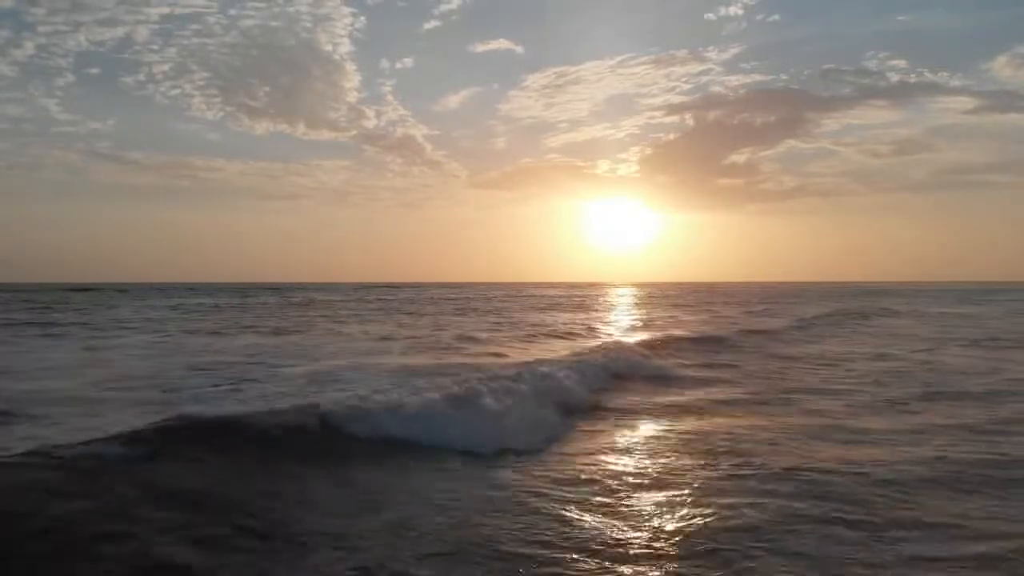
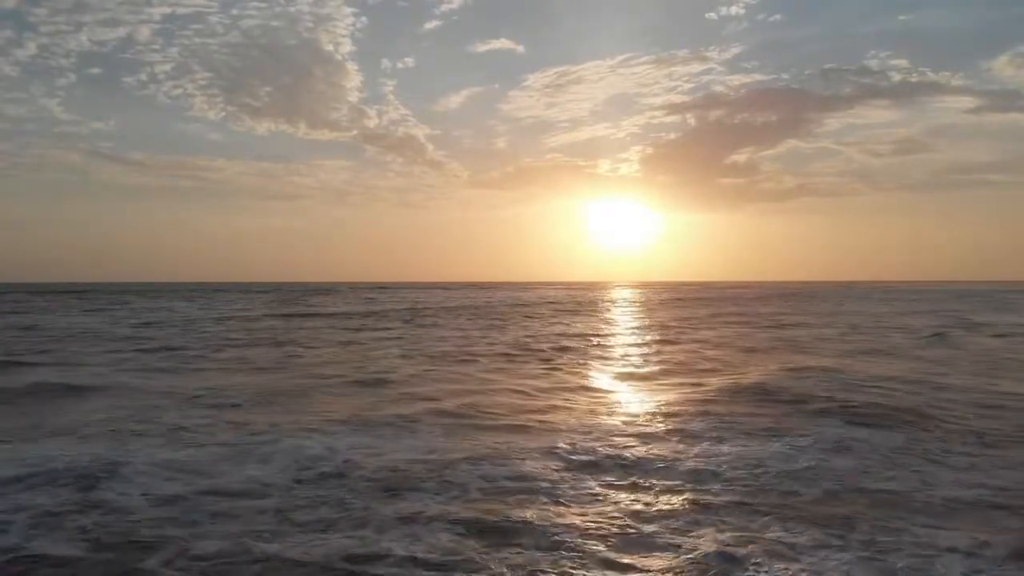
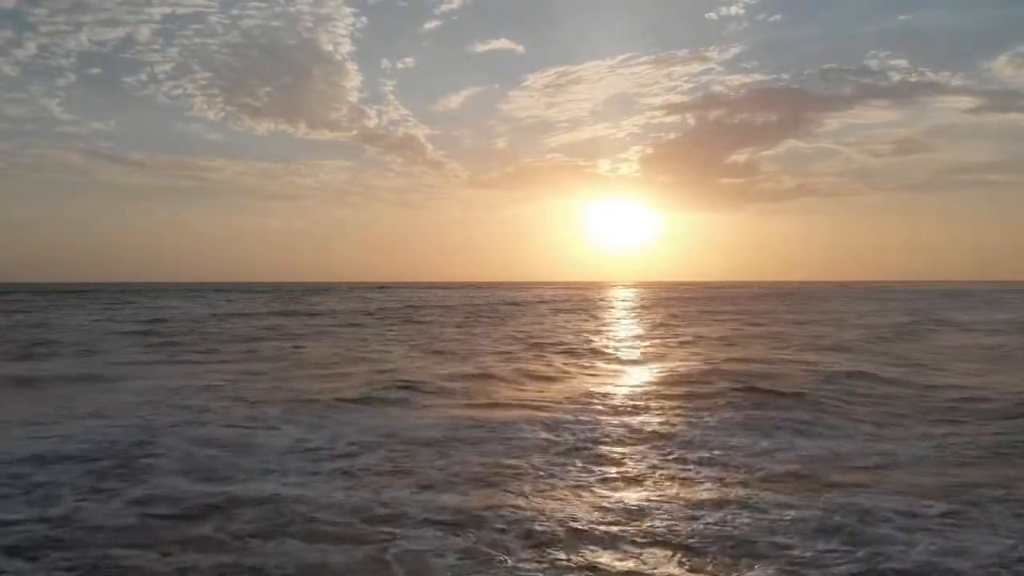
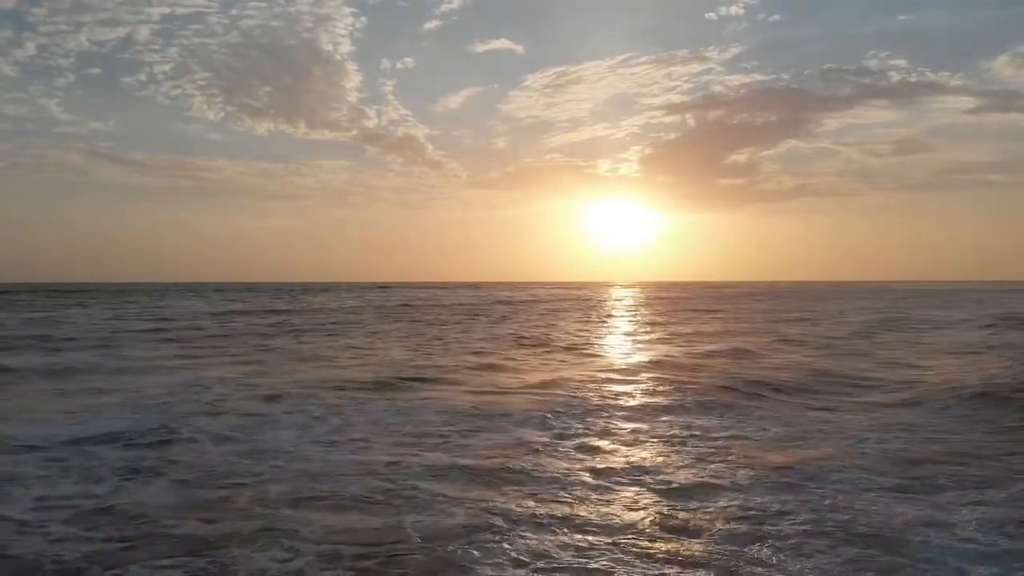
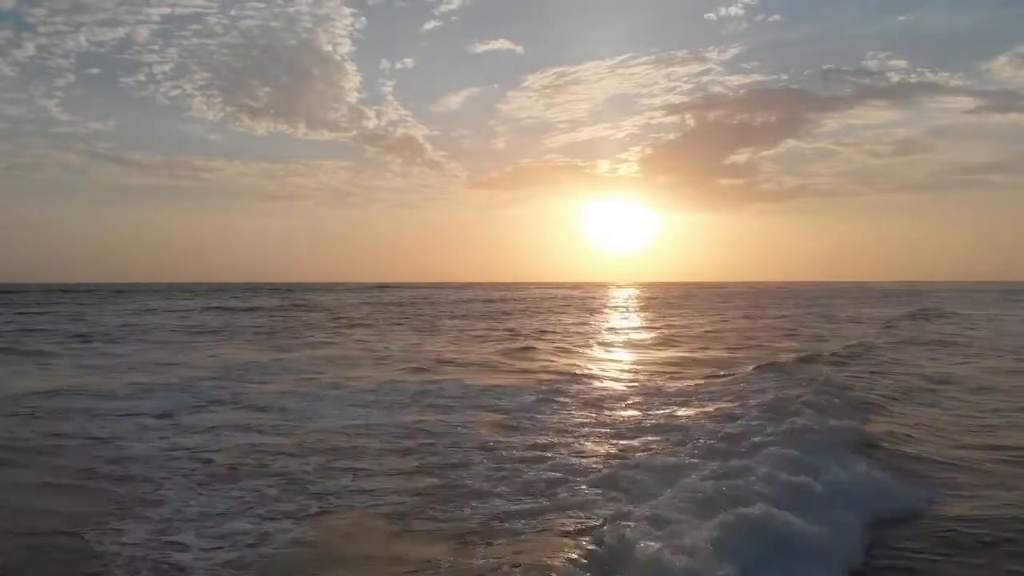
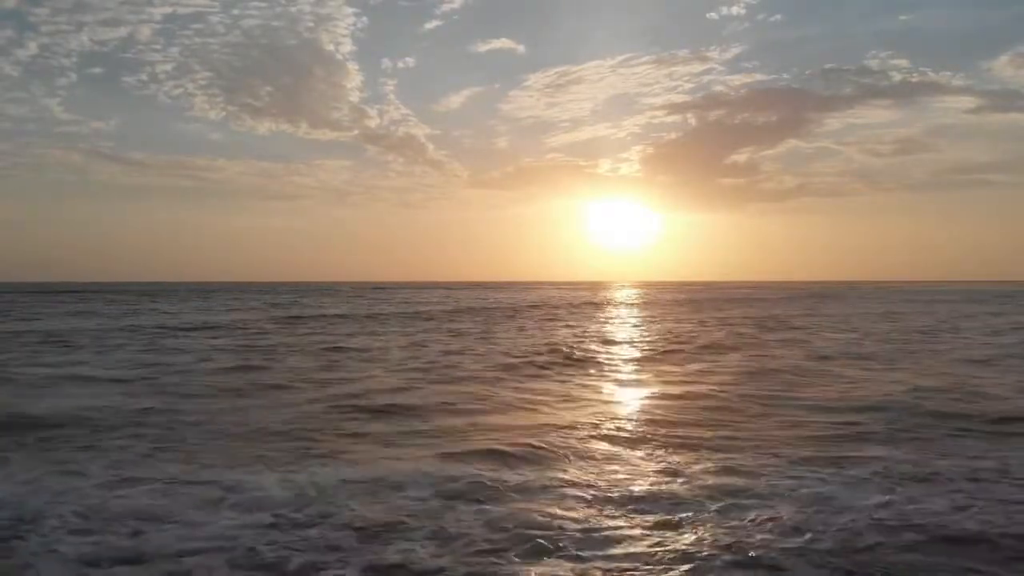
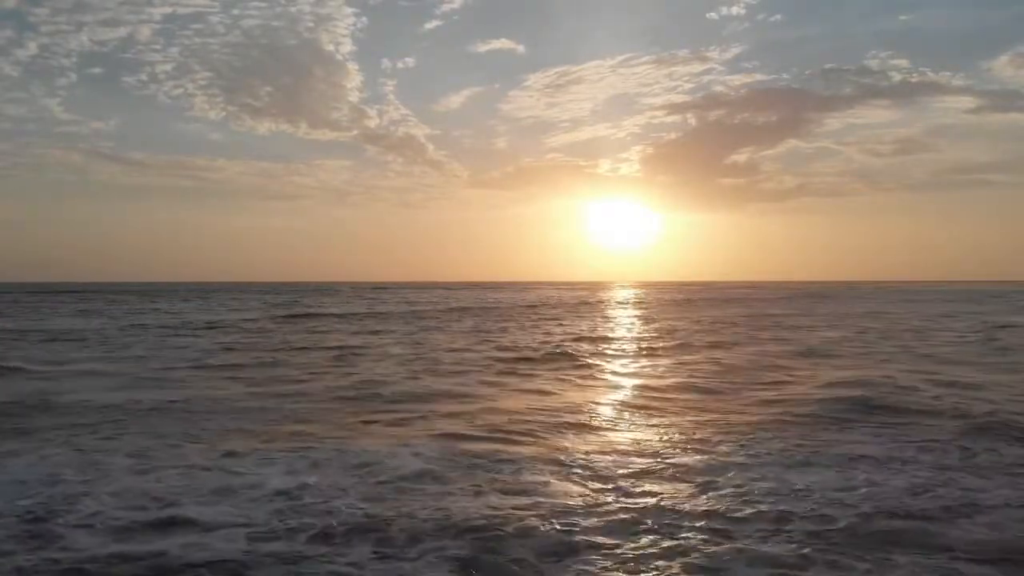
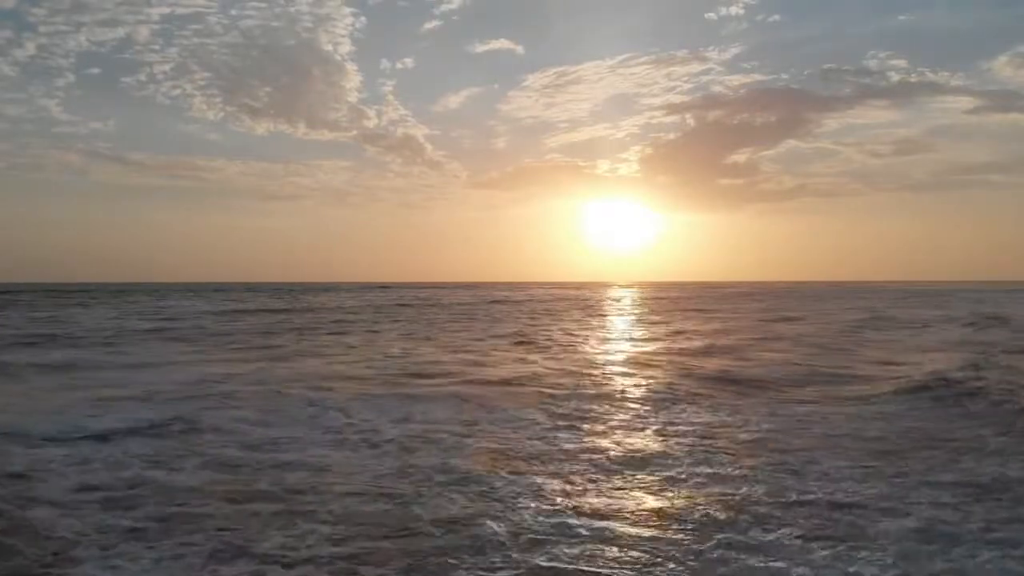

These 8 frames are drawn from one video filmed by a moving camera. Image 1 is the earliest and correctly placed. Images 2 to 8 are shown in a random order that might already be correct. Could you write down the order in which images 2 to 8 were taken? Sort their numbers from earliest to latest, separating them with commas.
5, 8, 4, 3, 2, 7, 6
